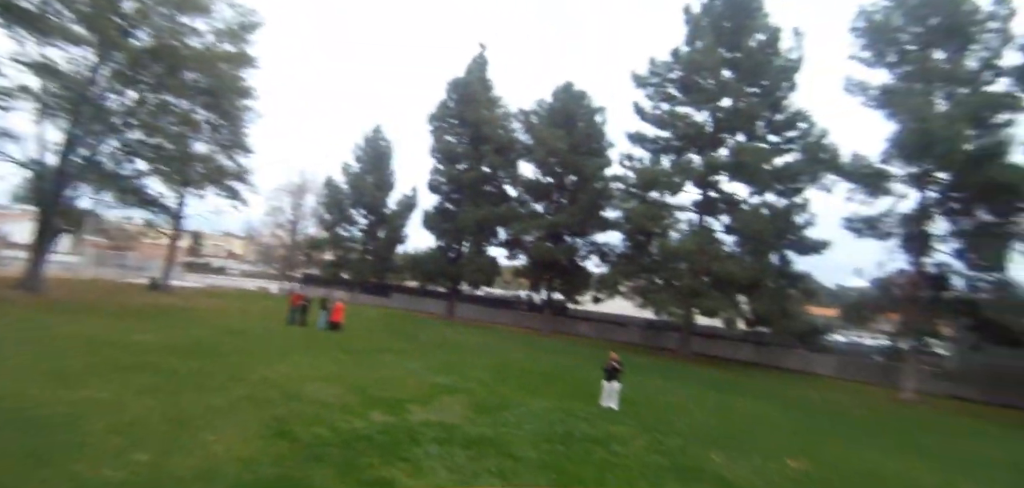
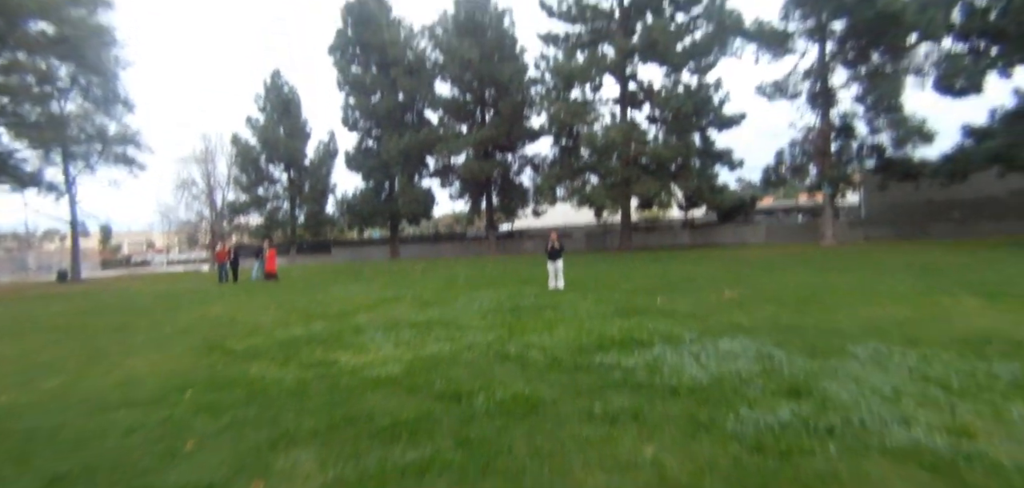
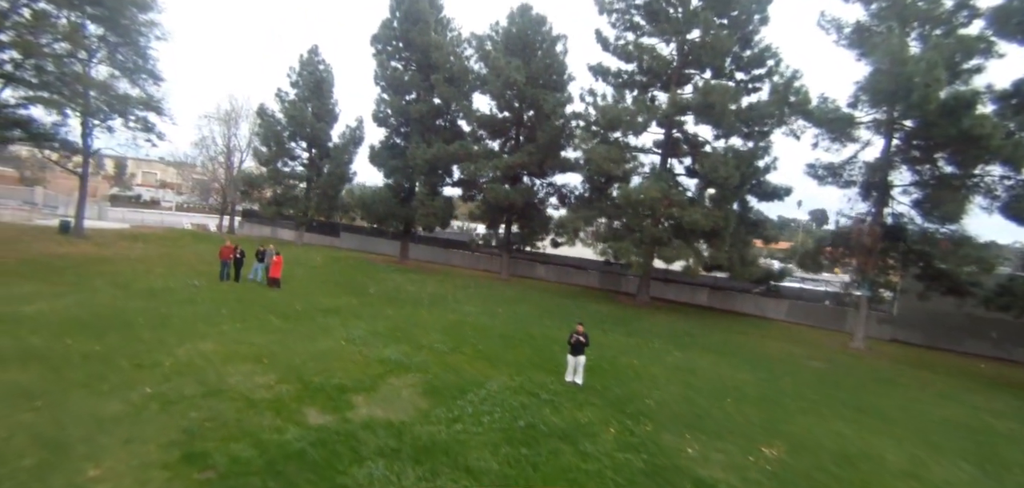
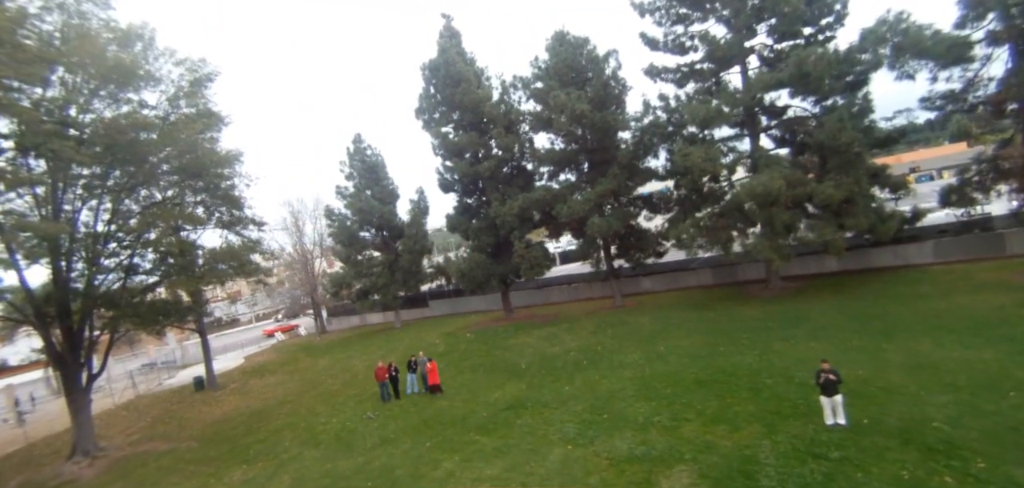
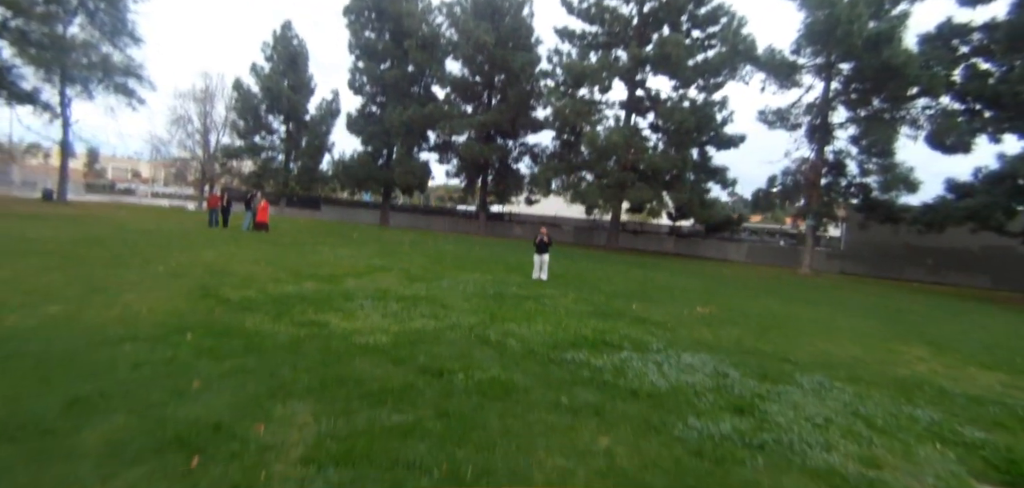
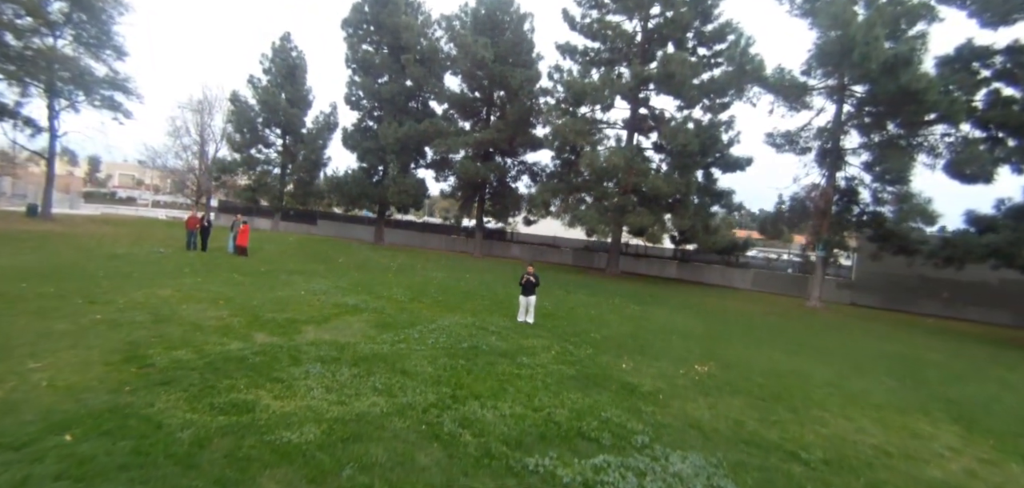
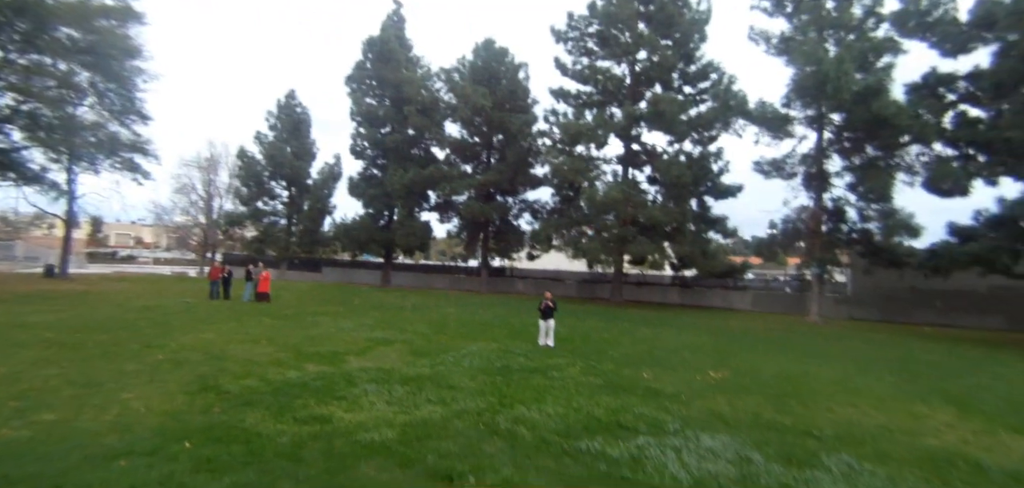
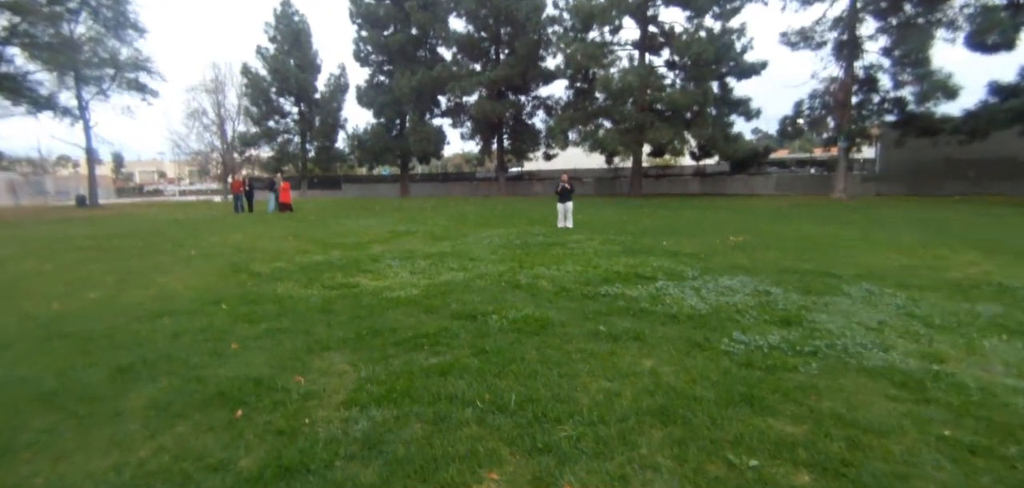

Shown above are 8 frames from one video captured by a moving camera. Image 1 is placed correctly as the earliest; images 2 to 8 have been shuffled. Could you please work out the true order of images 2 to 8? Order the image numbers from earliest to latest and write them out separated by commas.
7, 5, 8, 2, 6, 3, 4
